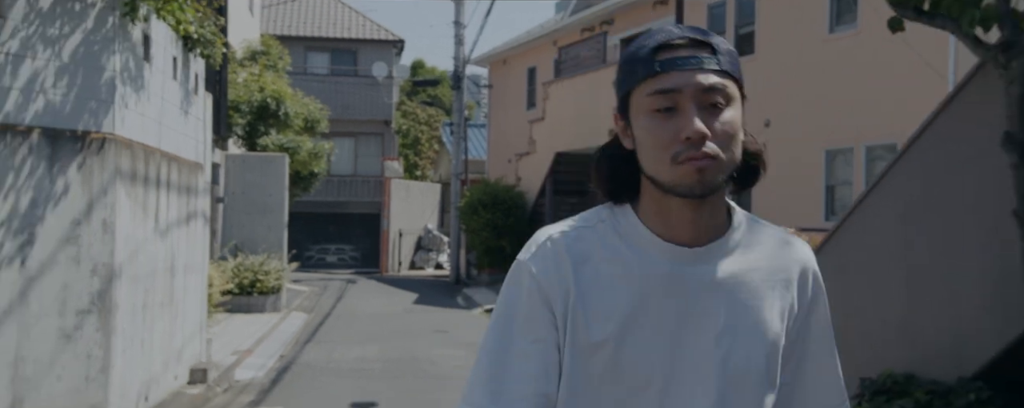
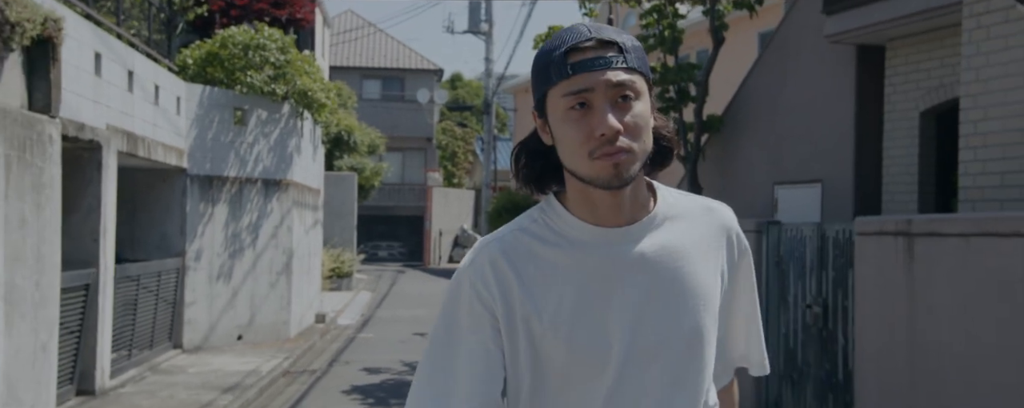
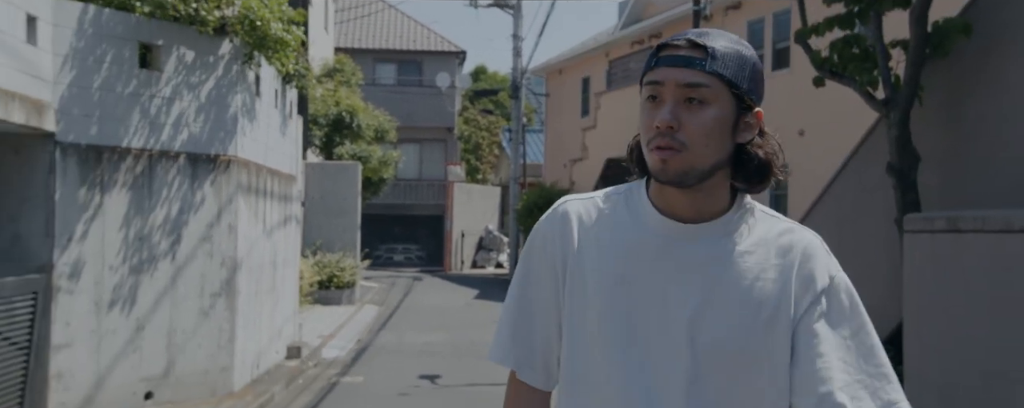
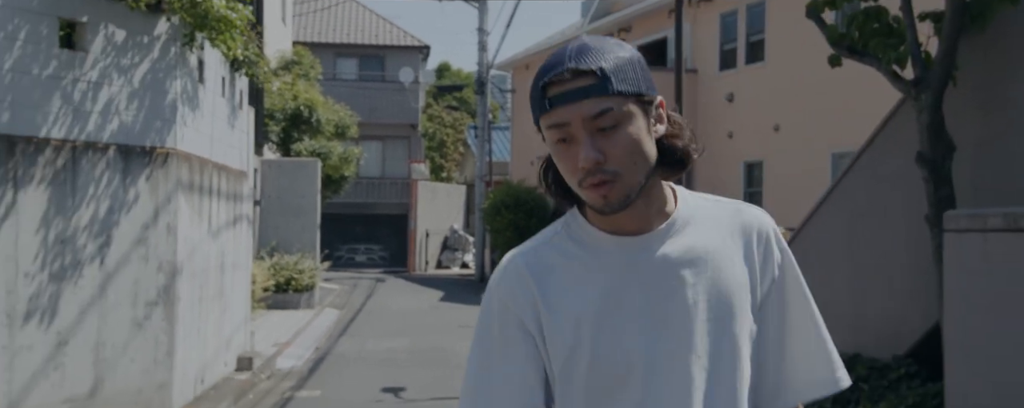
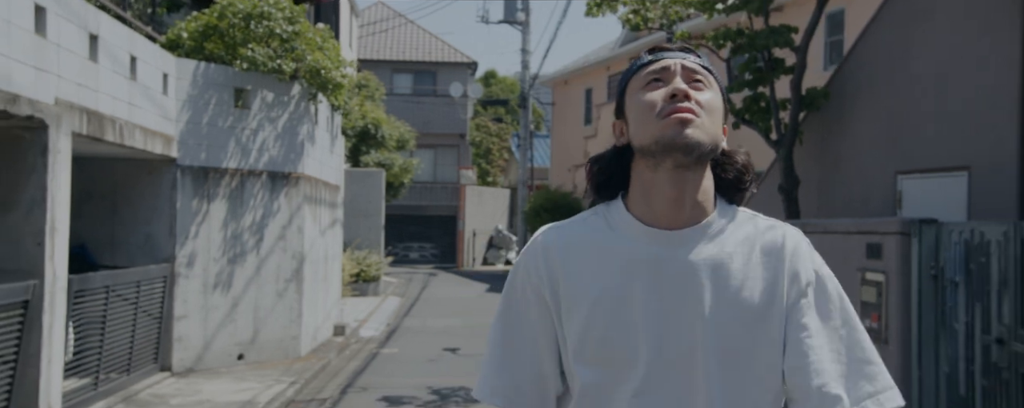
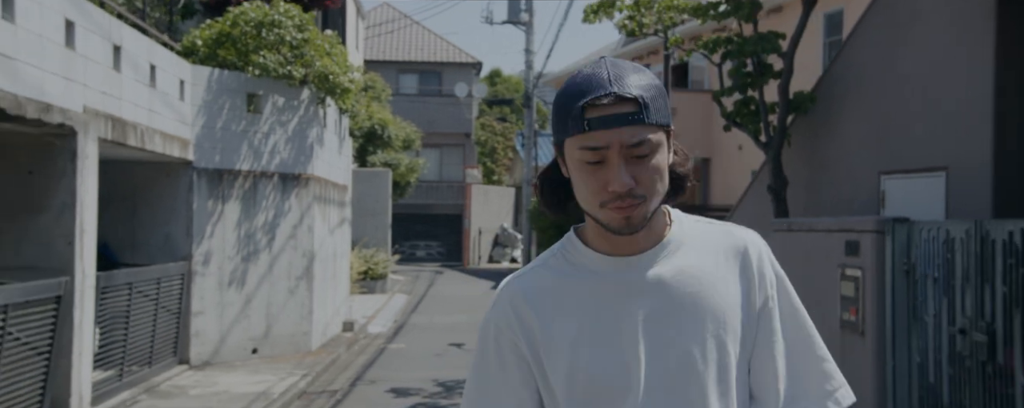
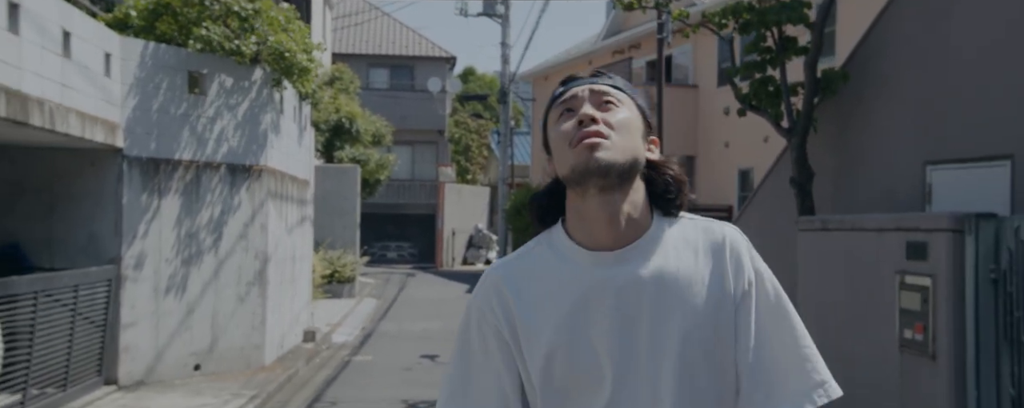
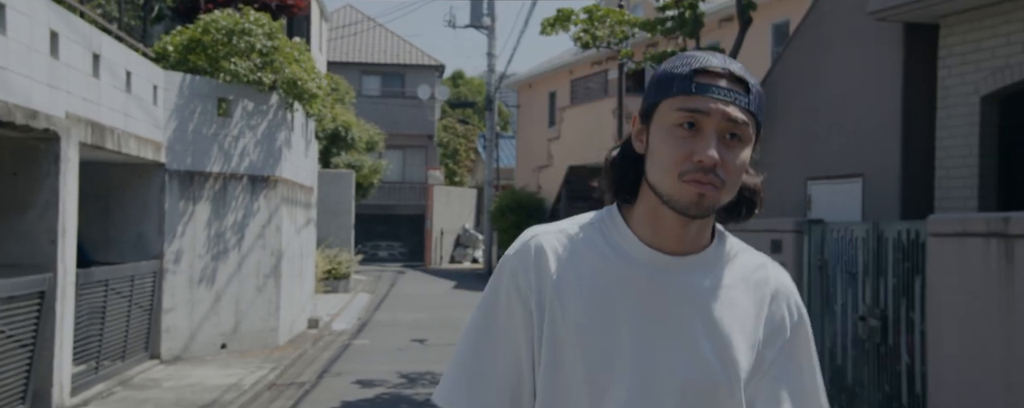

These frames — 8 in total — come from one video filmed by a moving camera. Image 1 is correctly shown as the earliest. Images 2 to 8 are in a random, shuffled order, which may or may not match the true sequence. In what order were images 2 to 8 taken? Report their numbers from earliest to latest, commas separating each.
4, 3, 7, 5, 6, 8, 2
